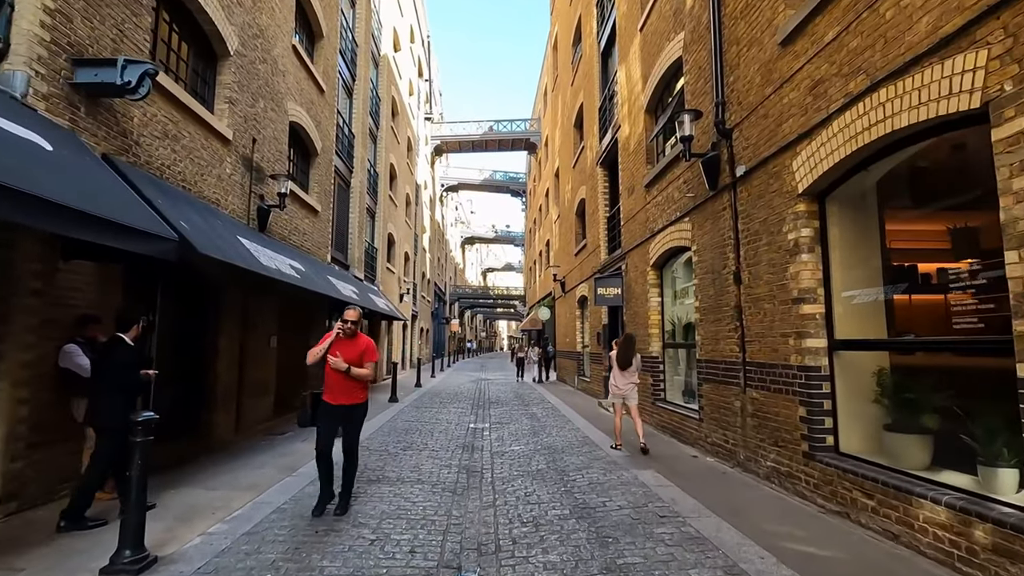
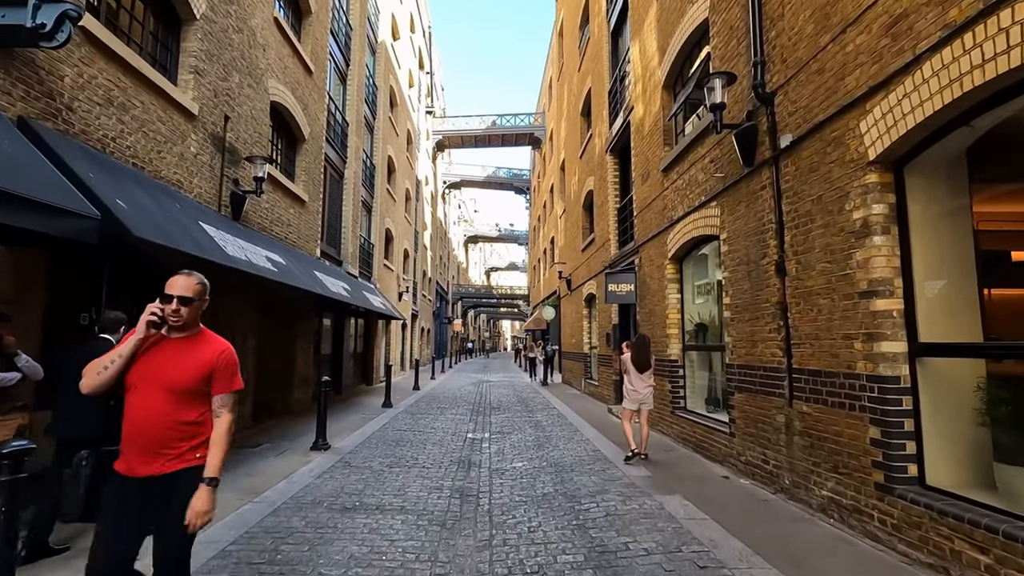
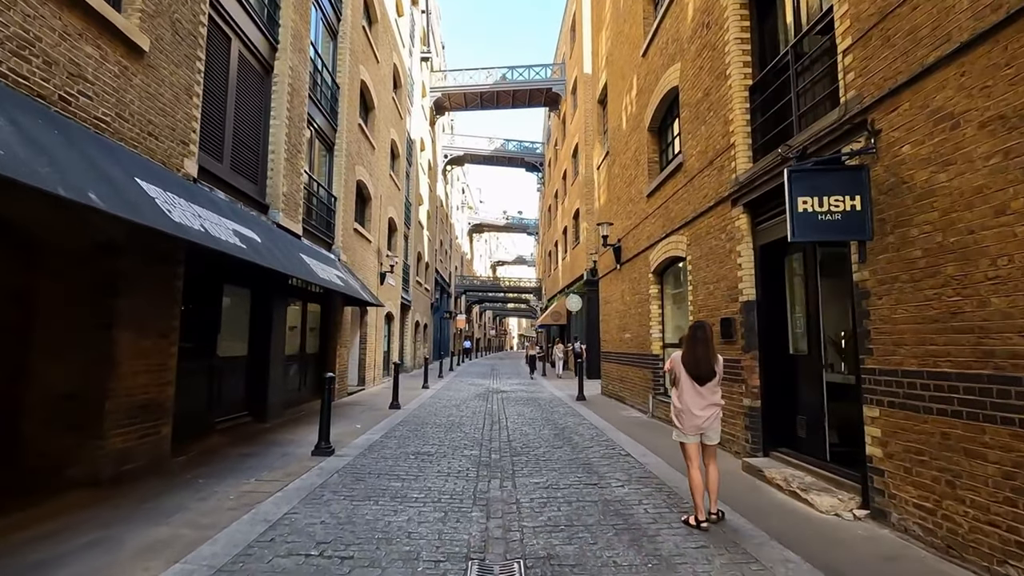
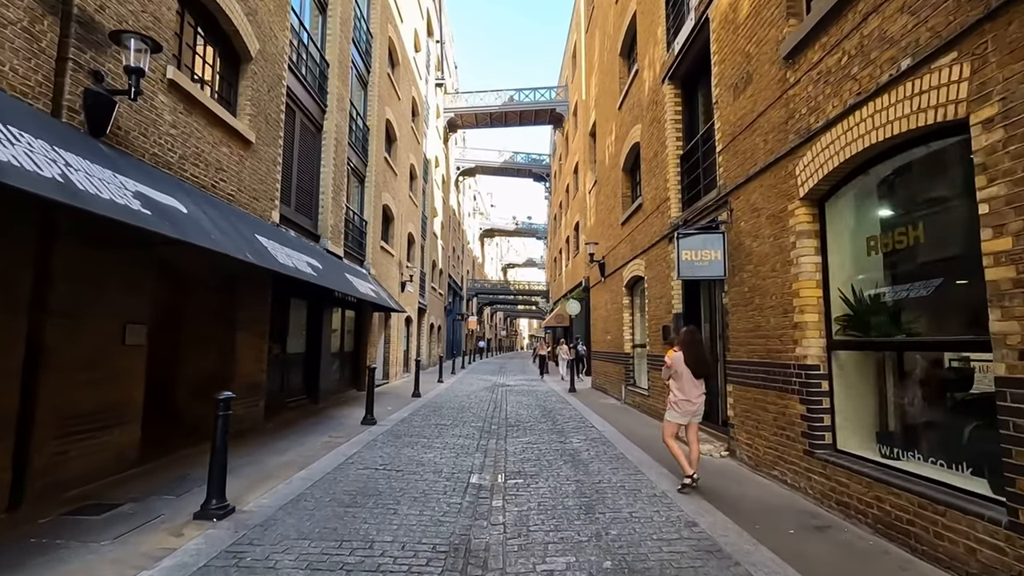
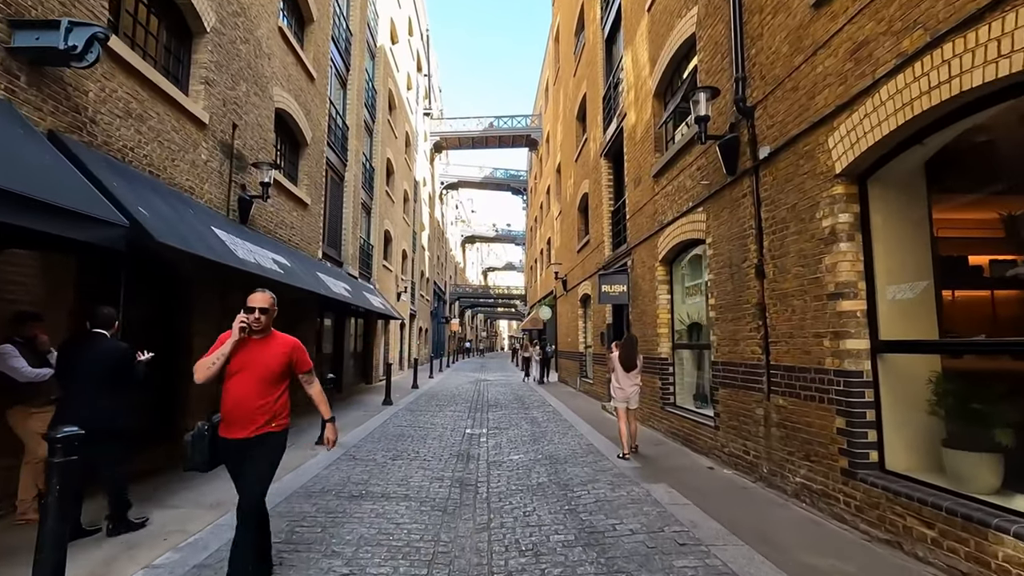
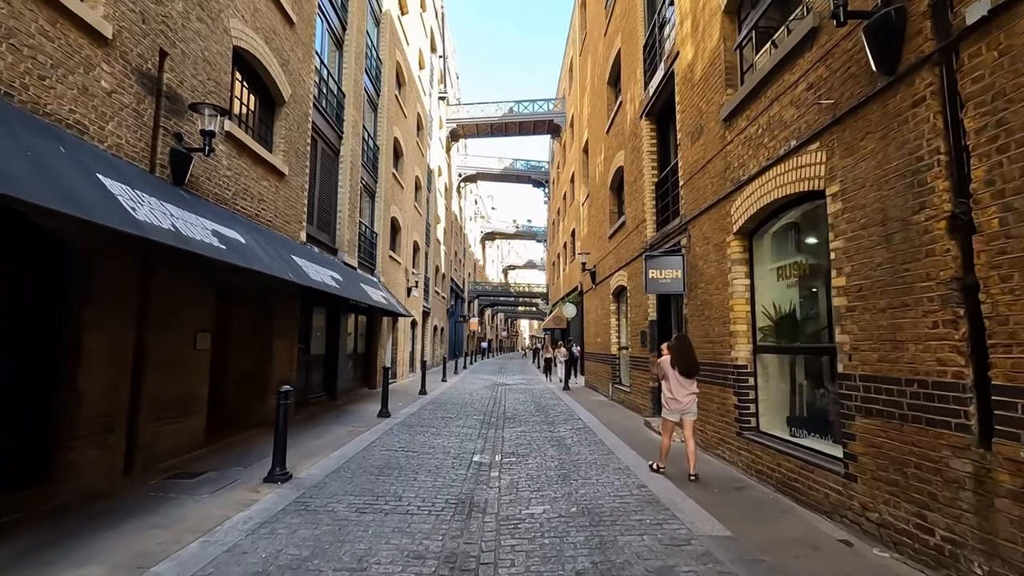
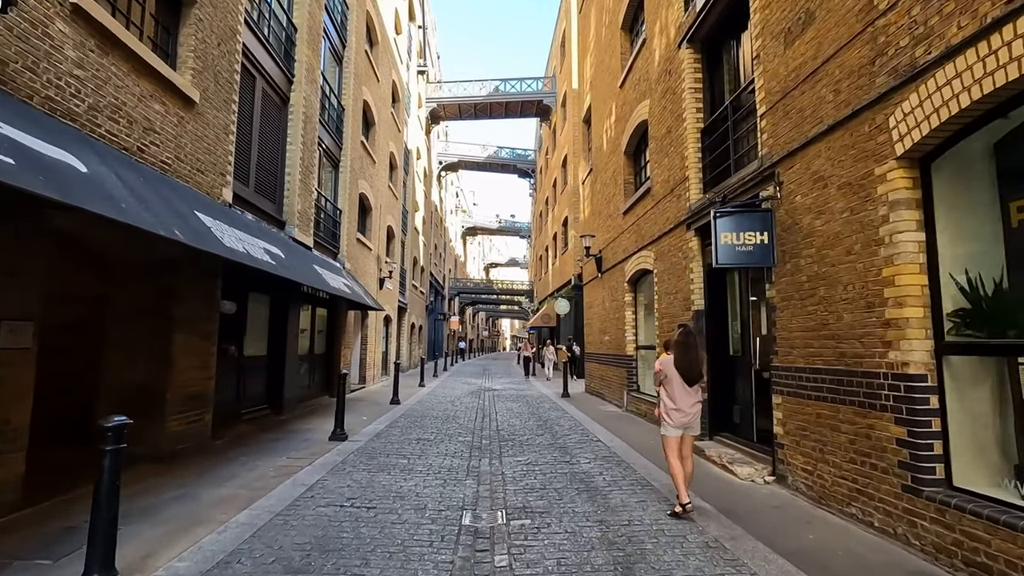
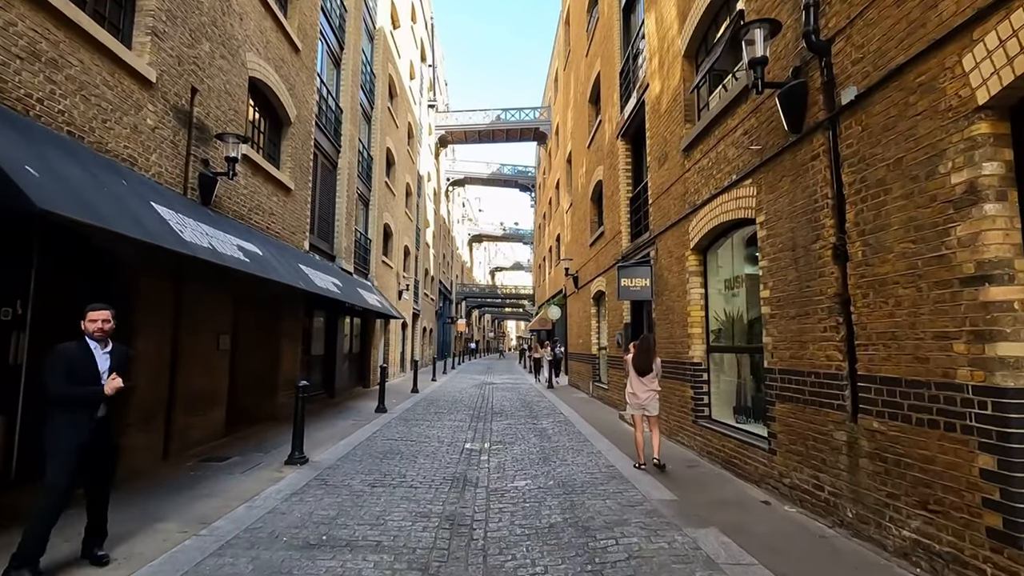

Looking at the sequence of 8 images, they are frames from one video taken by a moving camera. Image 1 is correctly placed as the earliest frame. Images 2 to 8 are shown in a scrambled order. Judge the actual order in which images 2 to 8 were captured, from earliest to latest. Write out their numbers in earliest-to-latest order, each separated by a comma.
5, 2, 8, 6, 4, 7, 3
